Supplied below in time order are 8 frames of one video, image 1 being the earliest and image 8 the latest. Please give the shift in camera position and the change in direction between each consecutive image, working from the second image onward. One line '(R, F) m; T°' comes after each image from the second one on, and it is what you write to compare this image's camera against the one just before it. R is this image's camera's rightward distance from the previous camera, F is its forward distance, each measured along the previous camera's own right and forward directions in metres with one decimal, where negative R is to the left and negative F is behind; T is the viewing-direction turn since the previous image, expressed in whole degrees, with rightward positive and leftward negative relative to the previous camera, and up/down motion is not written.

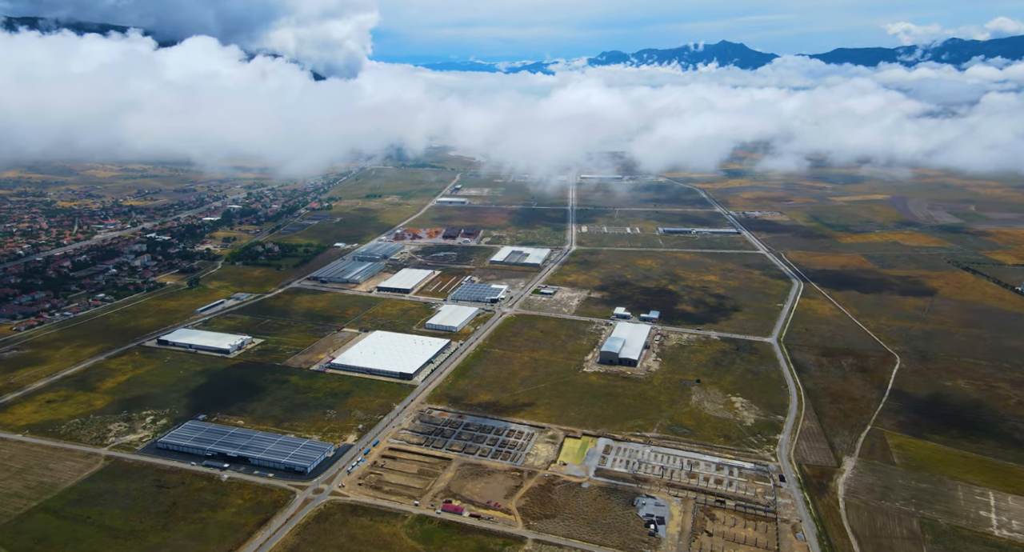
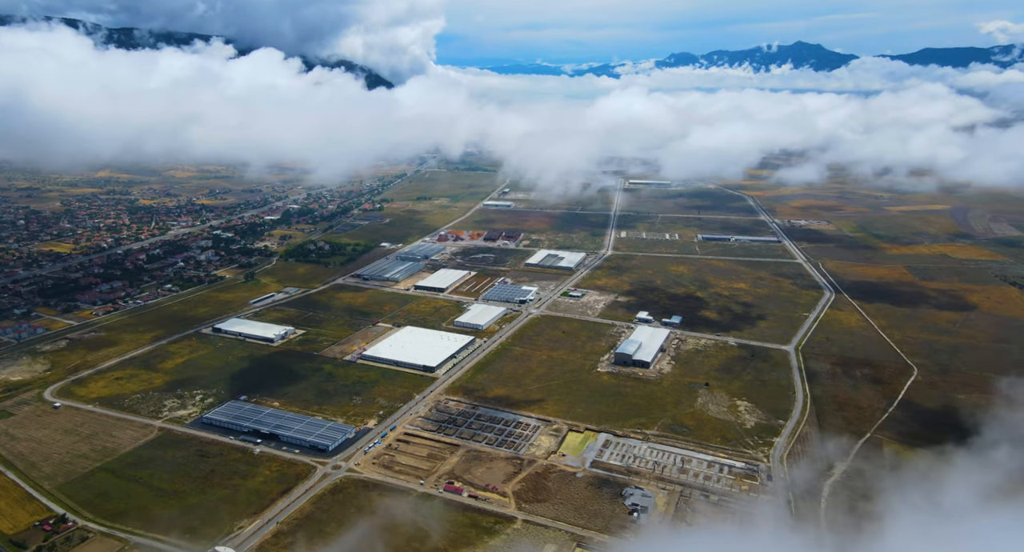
(+2.1, -2.1) m; -5°
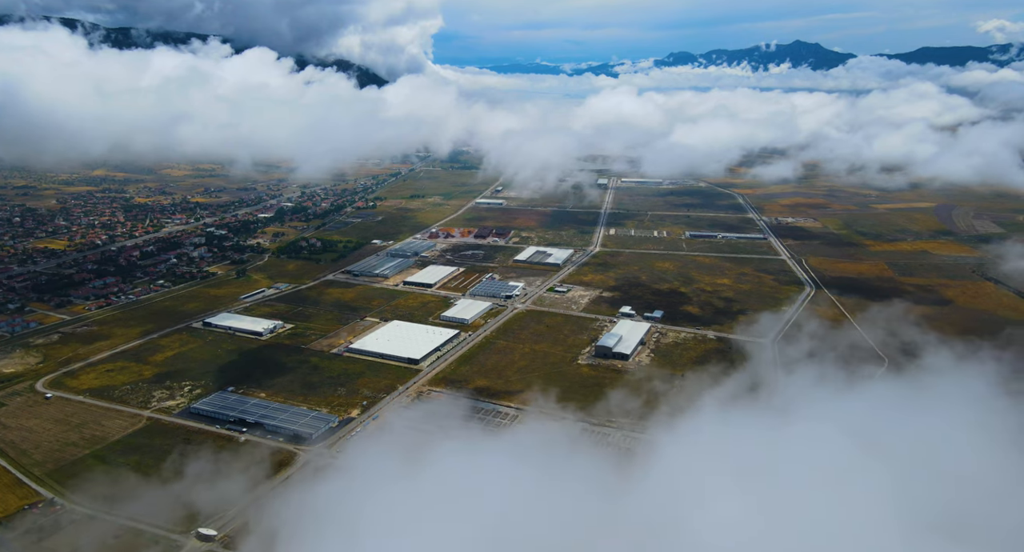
(+0.8, -0.7) m; 0°
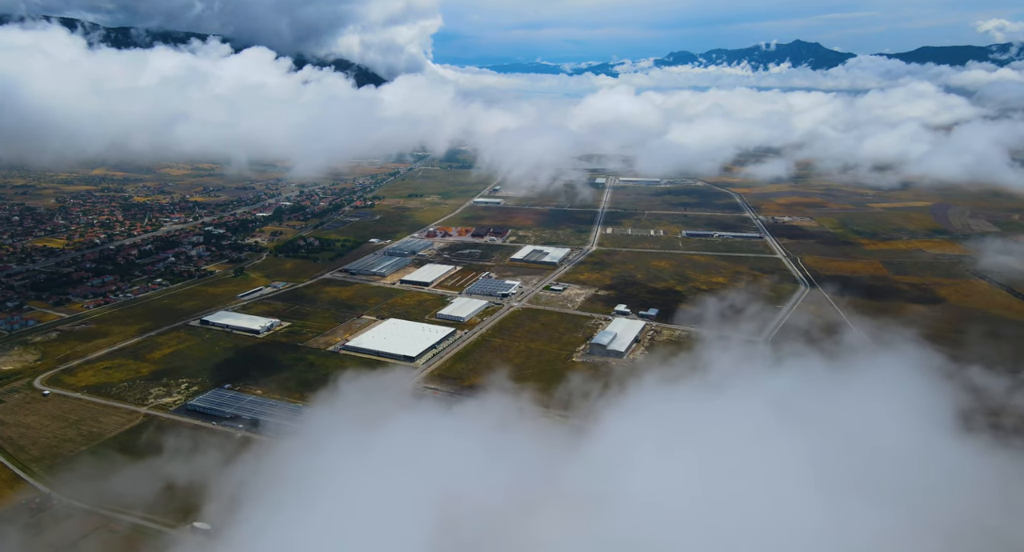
(+0.3, -0.2) m; 0°
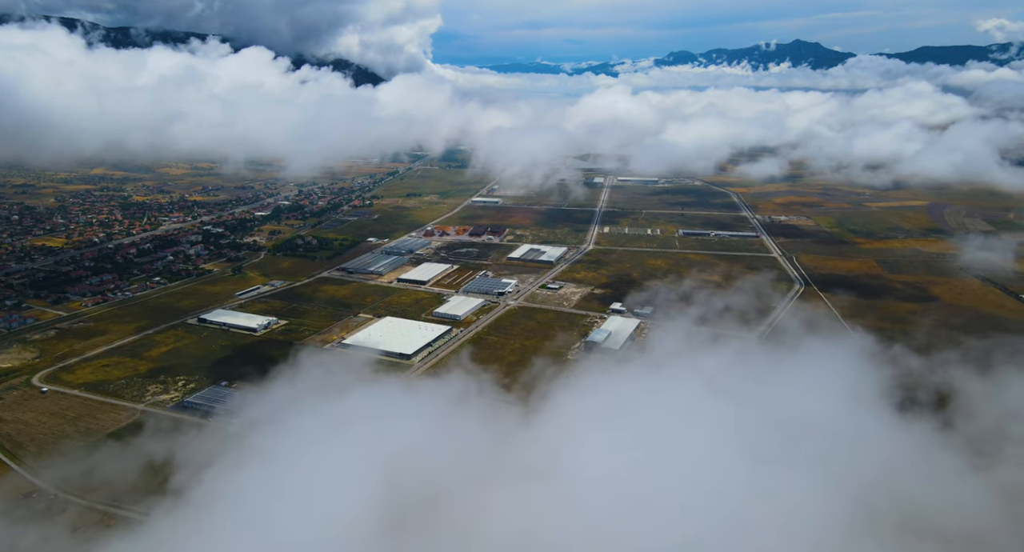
(+0.2, -0.2) m; 0°
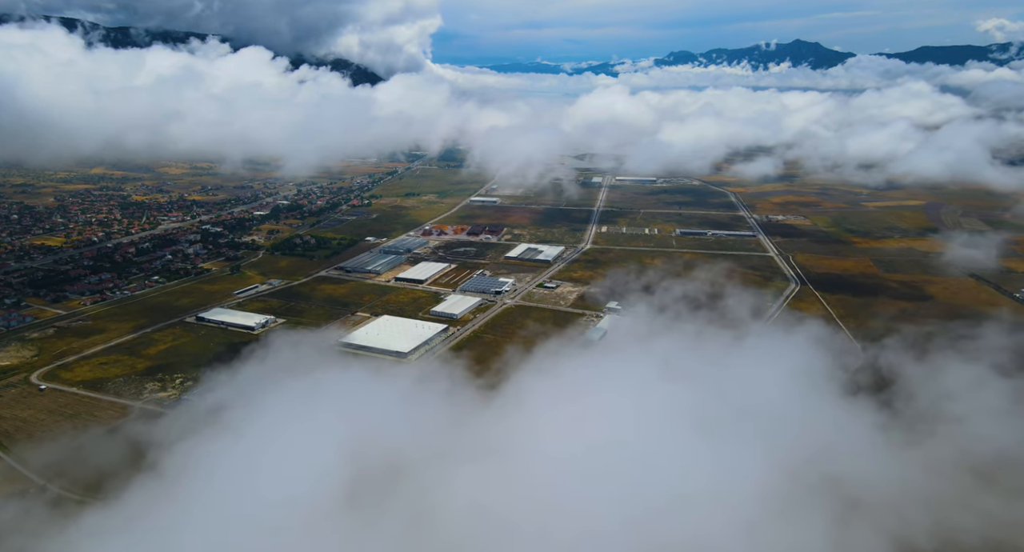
(+0.2, -0.2) m; 0°
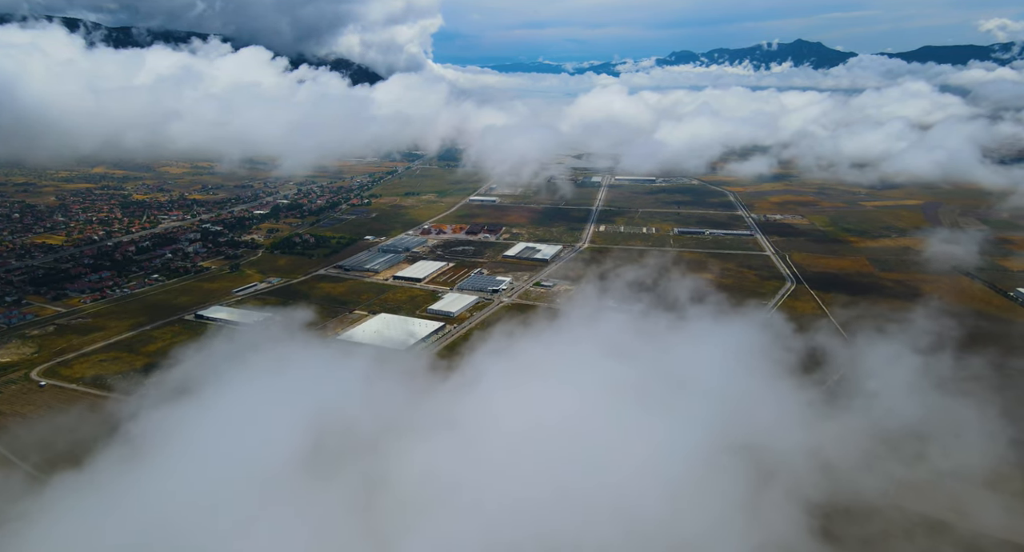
(+0.3, -0.3) m; 0°
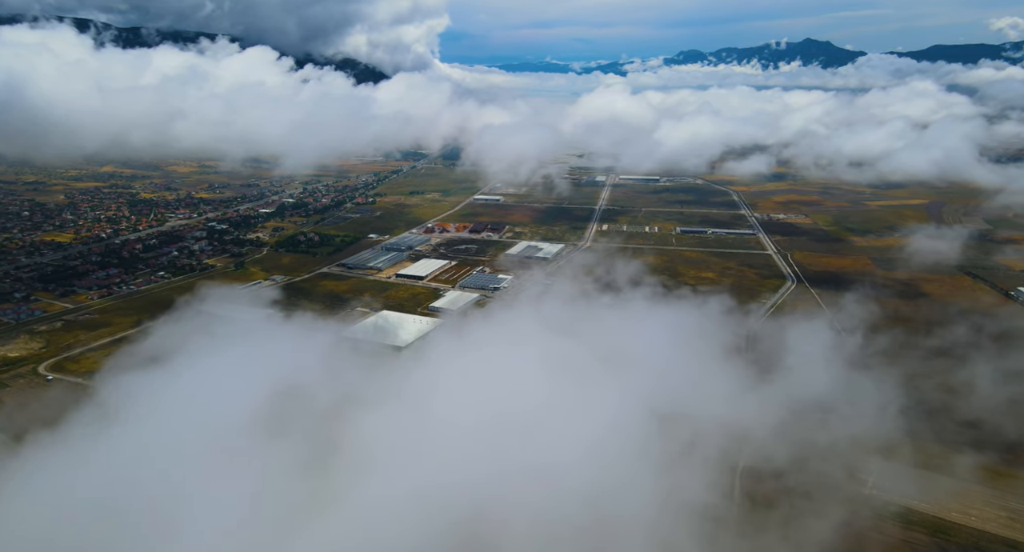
(+0.4, -0.3) m; -1°
